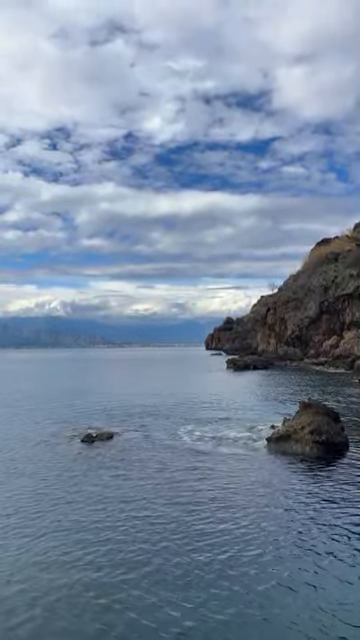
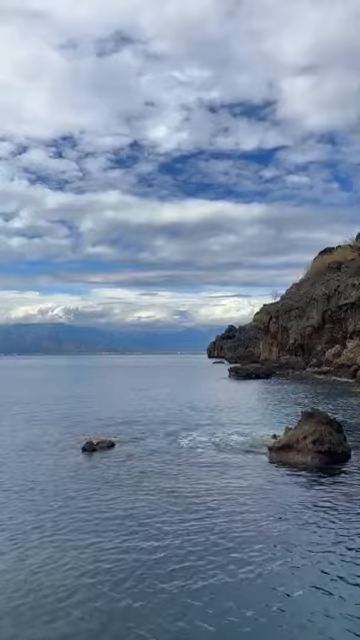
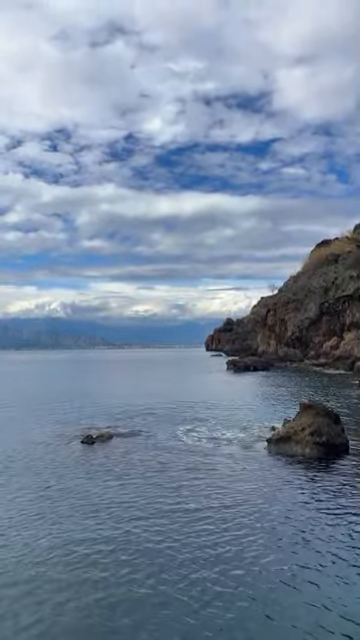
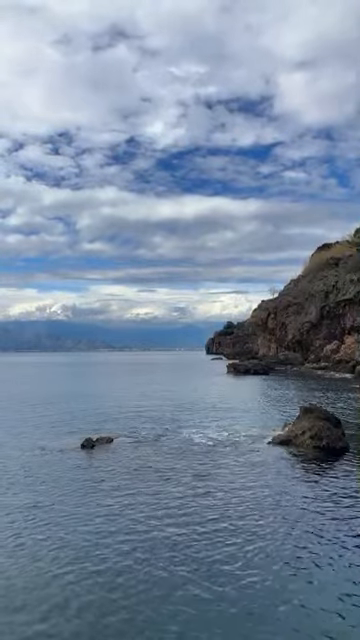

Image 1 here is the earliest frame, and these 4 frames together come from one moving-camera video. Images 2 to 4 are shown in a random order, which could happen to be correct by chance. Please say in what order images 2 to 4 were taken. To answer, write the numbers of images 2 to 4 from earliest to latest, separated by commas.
3, 4, 2
